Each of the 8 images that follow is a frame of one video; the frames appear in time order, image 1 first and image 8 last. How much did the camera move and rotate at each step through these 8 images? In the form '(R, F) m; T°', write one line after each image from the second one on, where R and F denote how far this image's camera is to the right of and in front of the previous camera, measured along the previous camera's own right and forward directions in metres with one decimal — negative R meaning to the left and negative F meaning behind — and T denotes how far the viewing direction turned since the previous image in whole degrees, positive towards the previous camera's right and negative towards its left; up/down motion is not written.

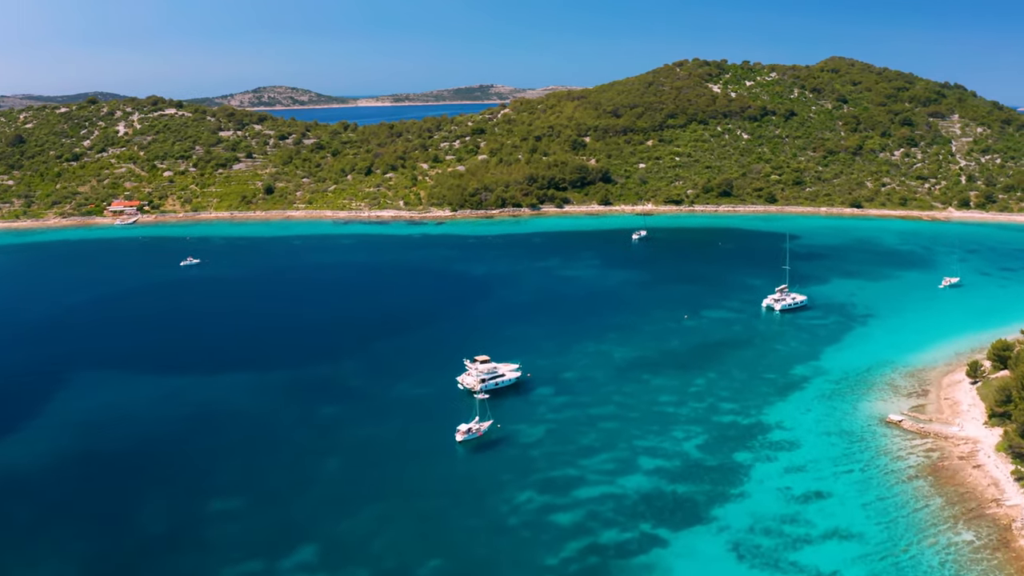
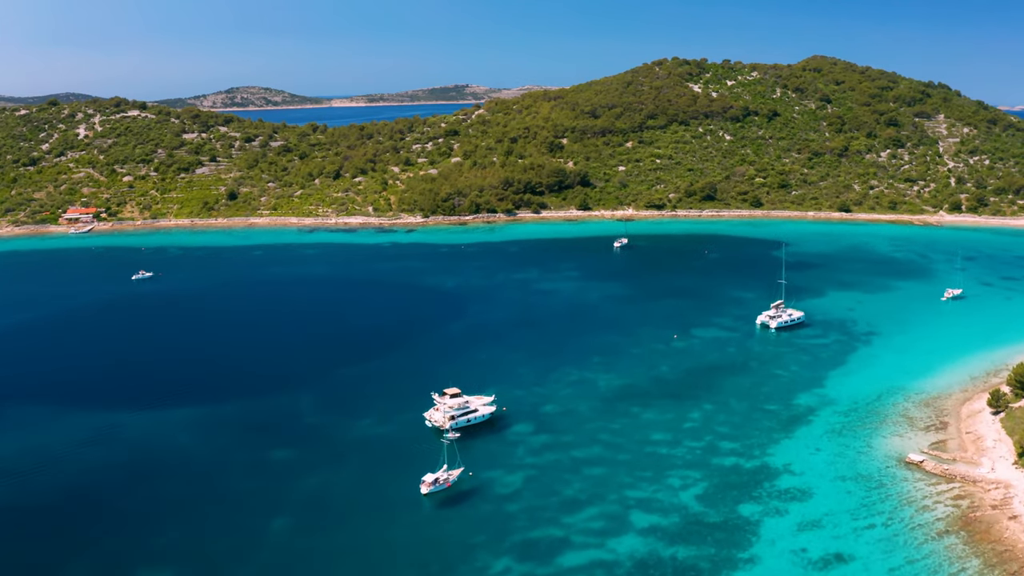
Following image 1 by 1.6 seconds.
(+0.3, +4.9) m; +2°
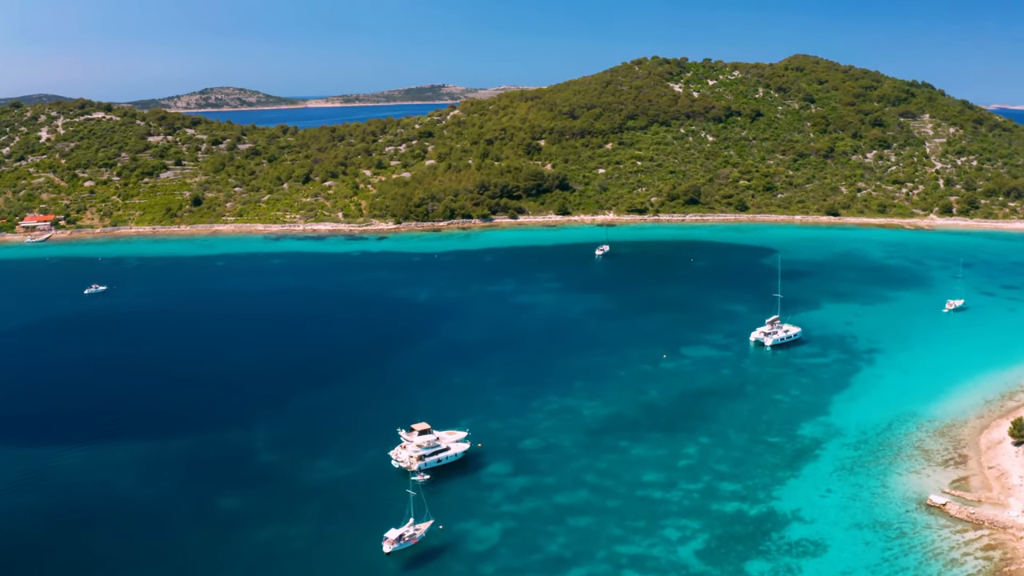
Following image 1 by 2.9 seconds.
(+0.3, +4.2) m; +2°
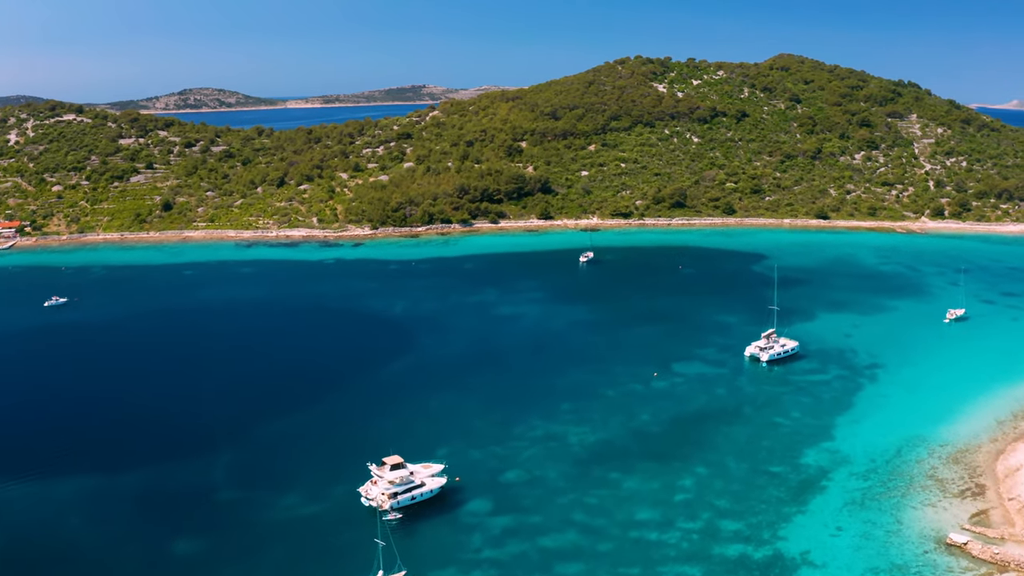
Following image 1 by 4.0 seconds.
(+0.2, +3.1) m; +1°
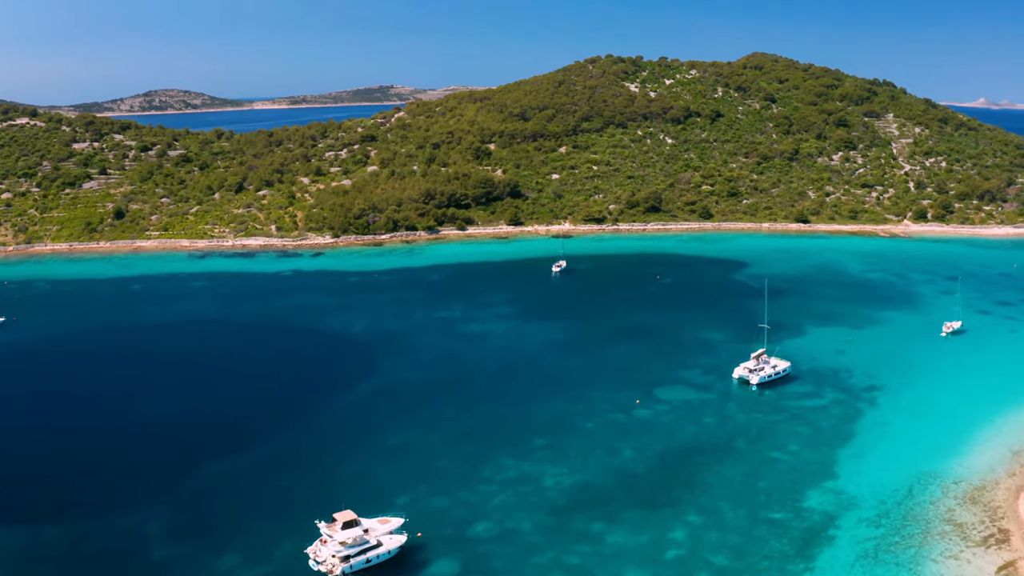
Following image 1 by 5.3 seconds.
(+0.4, +4.2) m; +2°
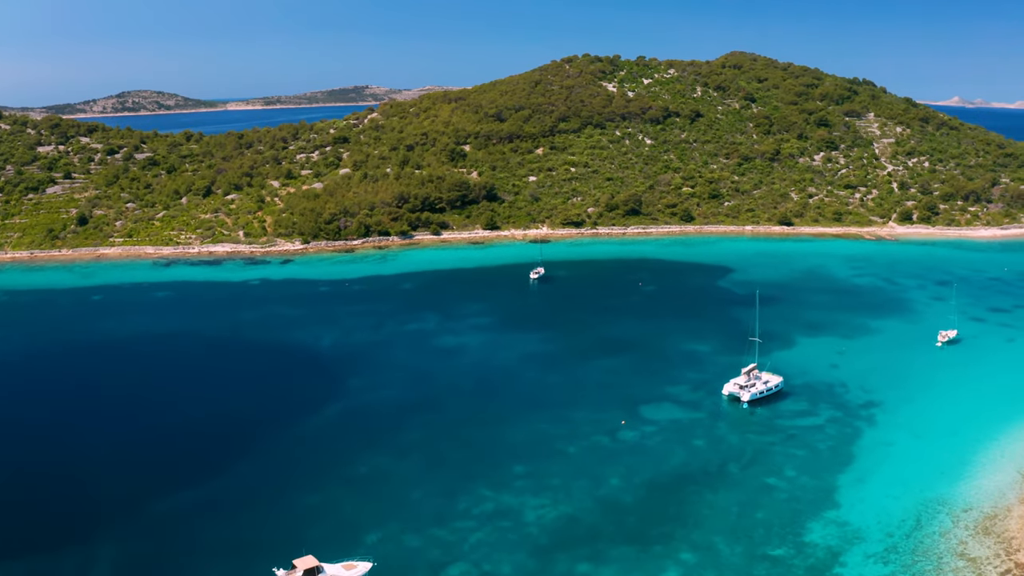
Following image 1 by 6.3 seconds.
(+0.2, +2.8) m; +2°
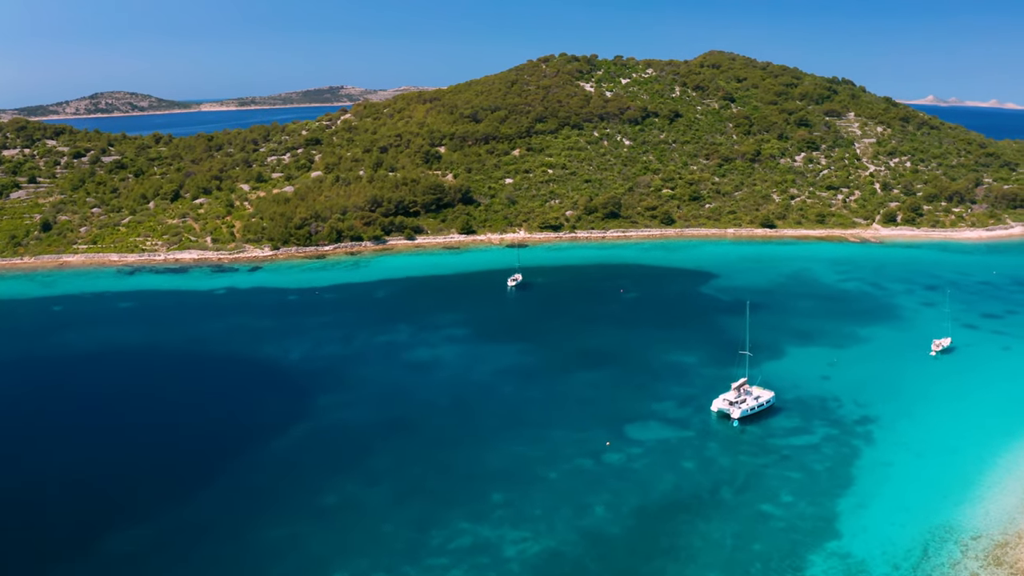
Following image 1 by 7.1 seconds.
(+0.2, +2.5) m; +2°
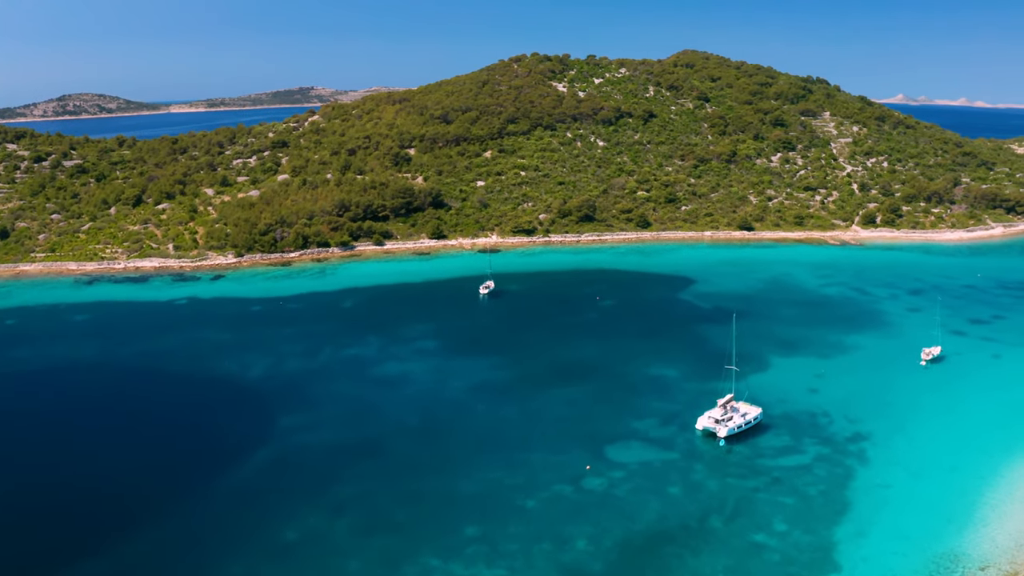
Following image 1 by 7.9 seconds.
(+0.3, +2.5) m; +2°
